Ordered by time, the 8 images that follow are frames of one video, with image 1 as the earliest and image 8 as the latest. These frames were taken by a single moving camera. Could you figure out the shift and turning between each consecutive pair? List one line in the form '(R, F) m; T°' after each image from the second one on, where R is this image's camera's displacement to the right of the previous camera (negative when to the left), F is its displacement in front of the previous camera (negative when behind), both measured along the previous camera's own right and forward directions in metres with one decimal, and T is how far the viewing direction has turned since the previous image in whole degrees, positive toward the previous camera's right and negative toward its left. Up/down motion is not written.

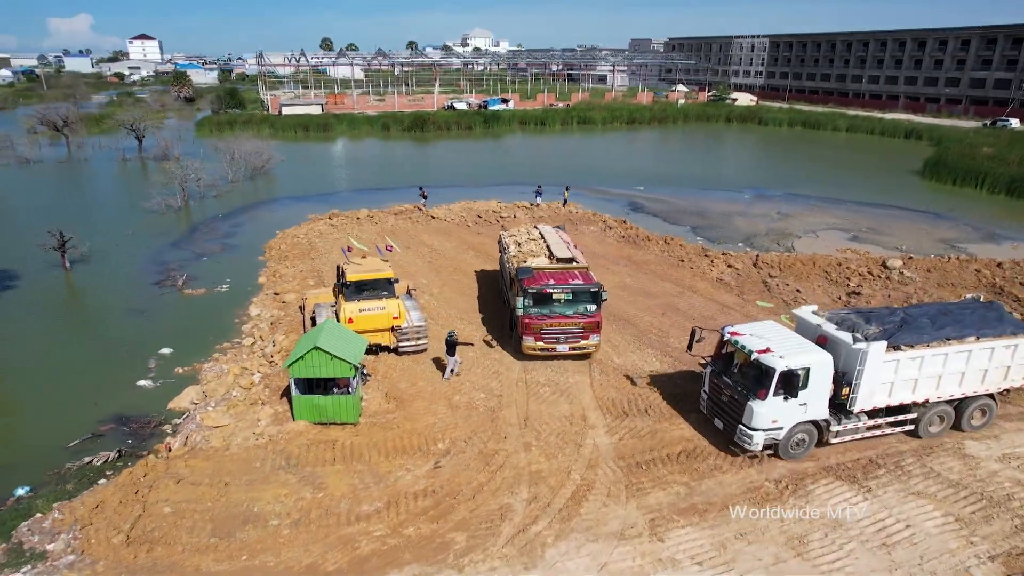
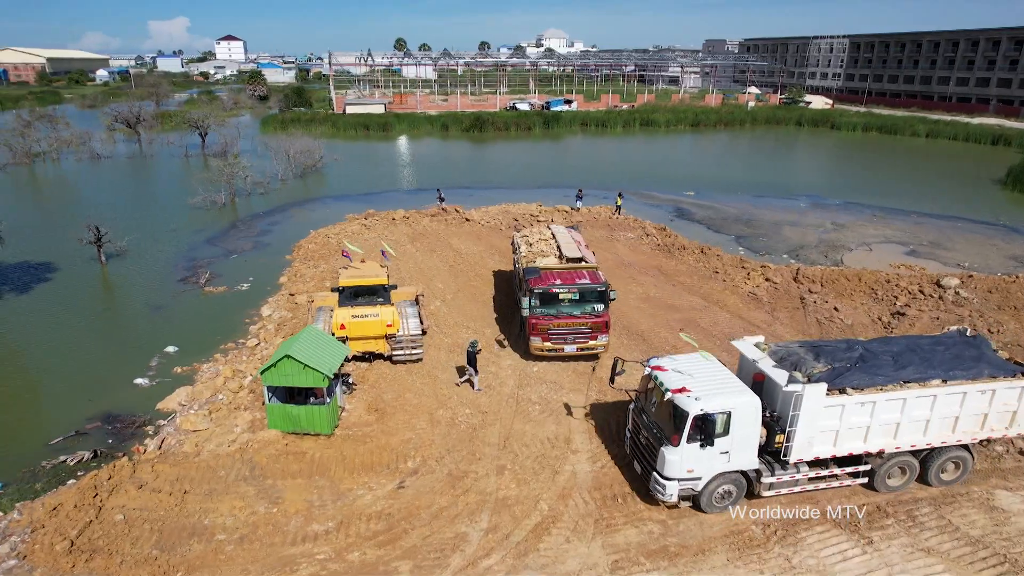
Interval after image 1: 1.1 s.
(+1.3, +0.7) m; -6°
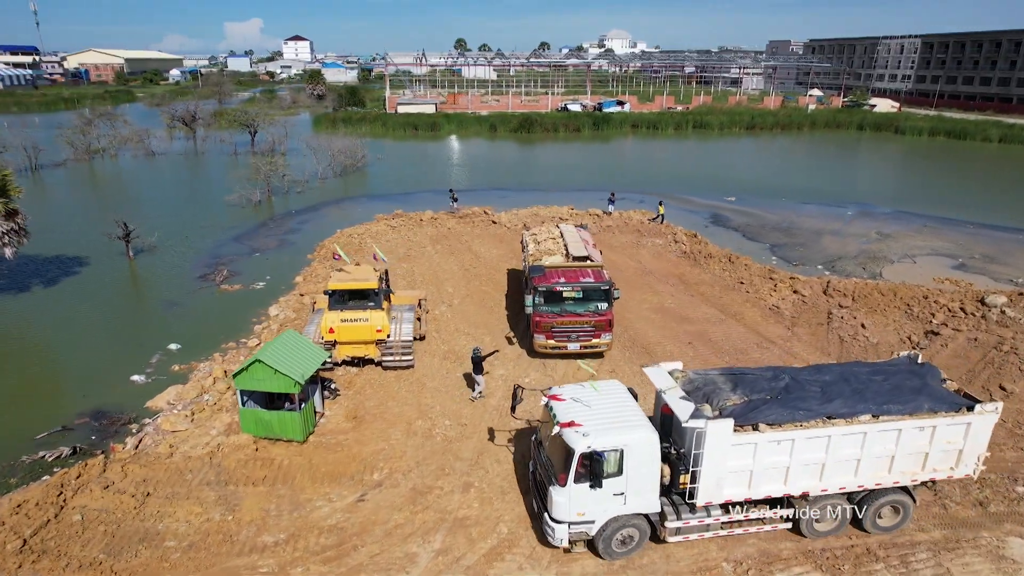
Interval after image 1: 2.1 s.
(+1.2, +0.5) m; -5°
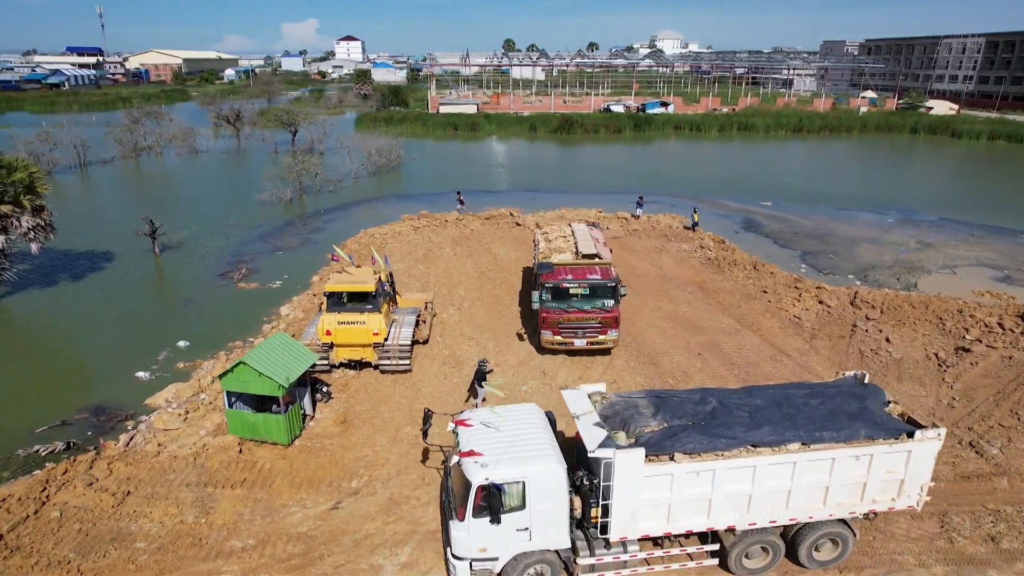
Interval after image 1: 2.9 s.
(+0.9, +0.3) m; -4°
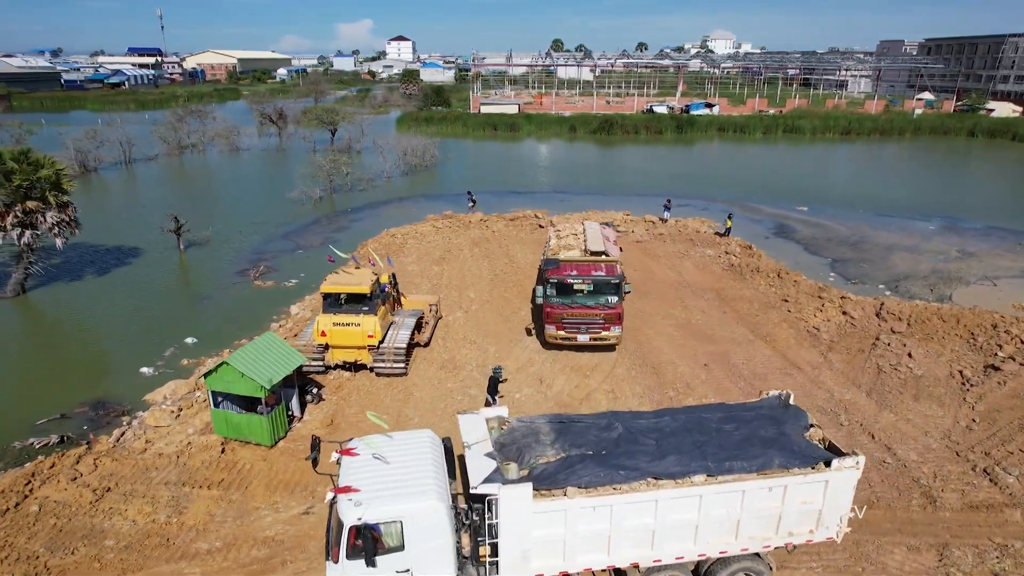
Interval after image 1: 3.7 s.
(+0.9, +0.3) m; -4°
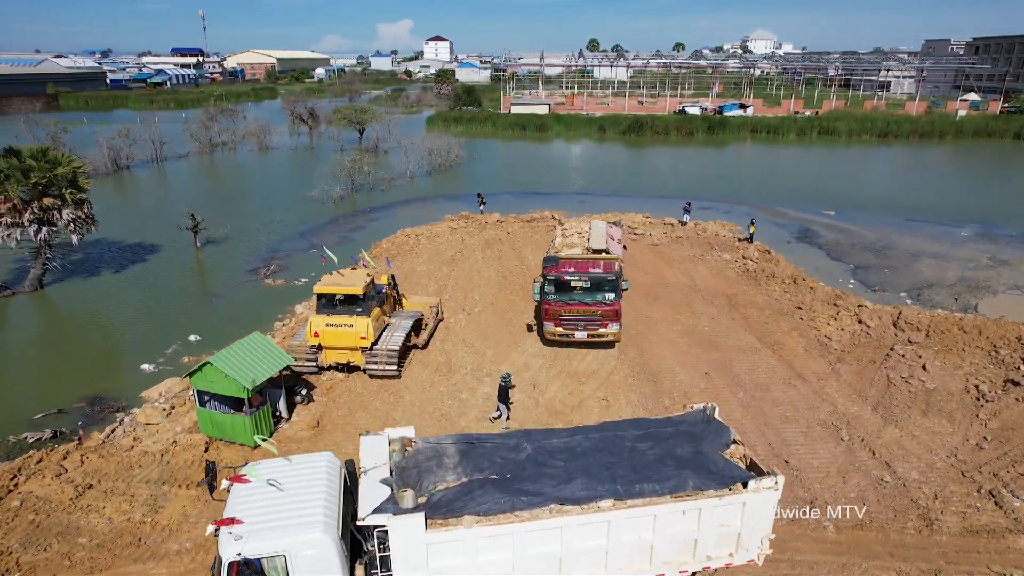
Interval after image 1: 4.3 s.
(+0.7, +0.2) m; -3°
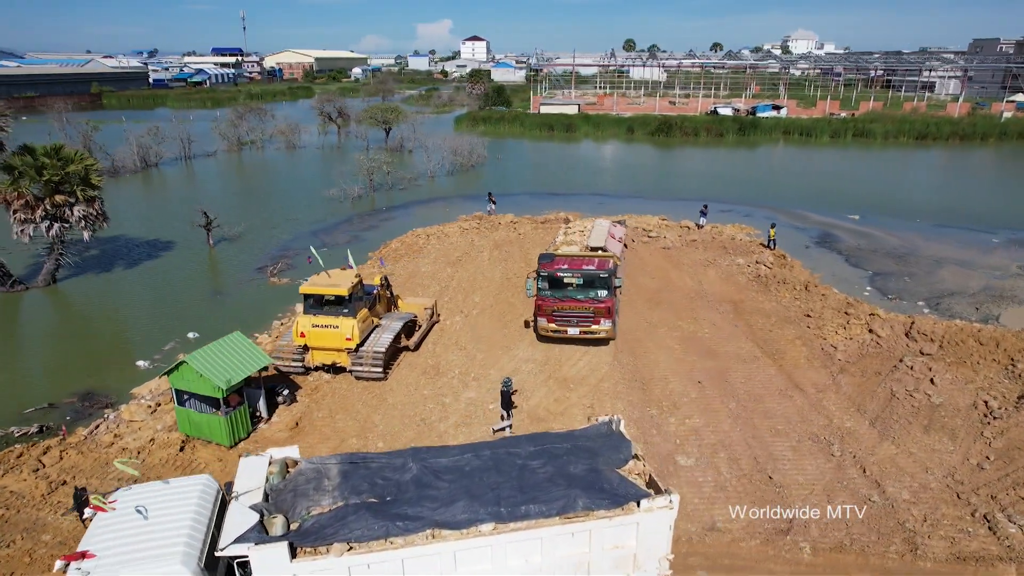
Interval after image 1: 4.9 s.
(+0.8, +0.3) m; -3°
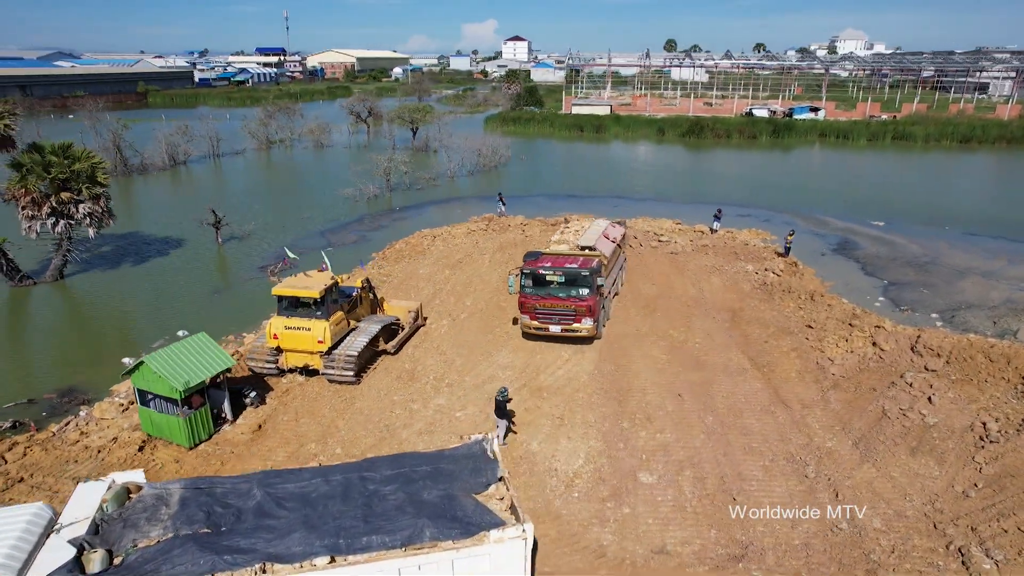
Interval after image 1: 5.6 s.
(+1.2, +0.3) m; -3°
